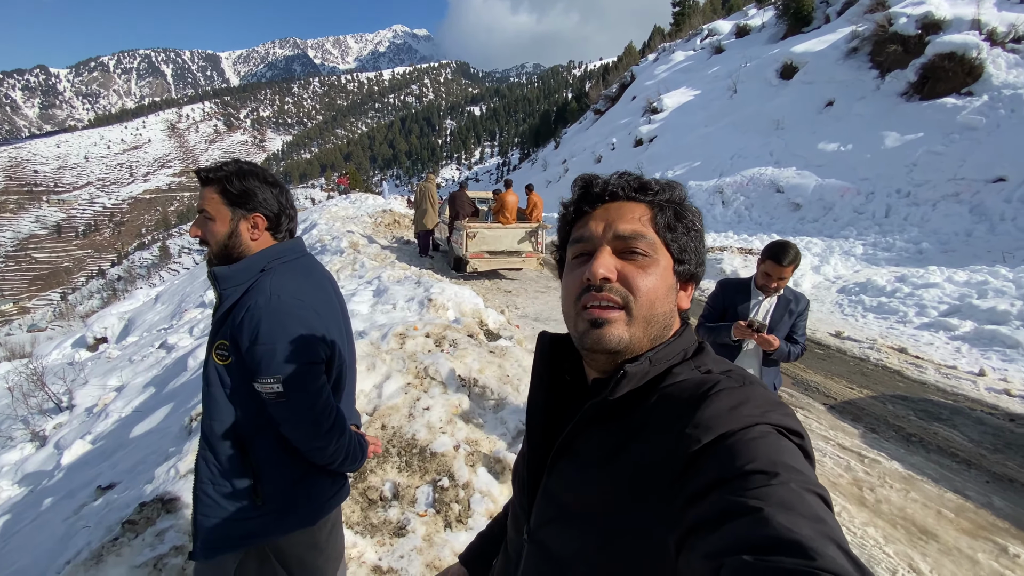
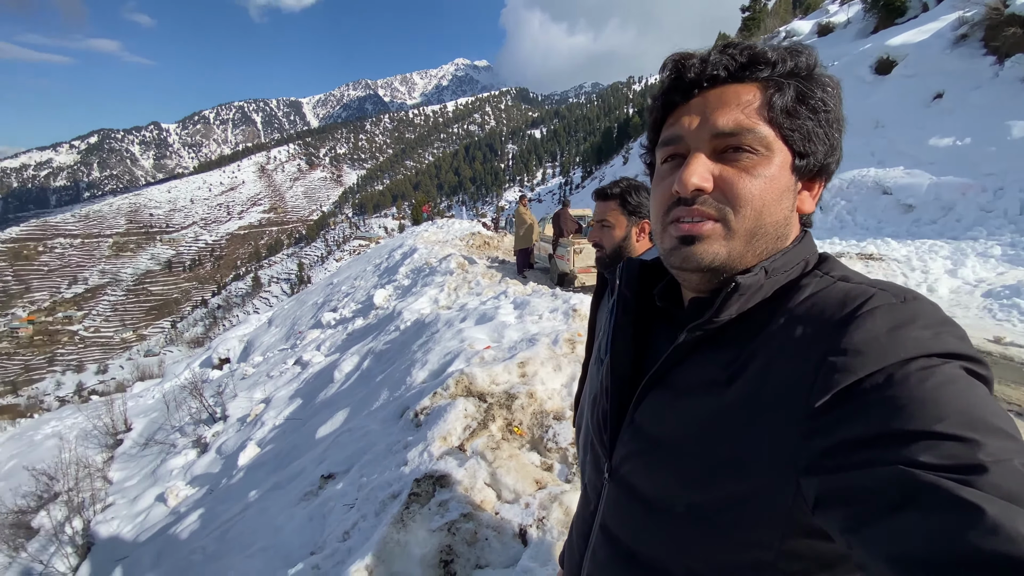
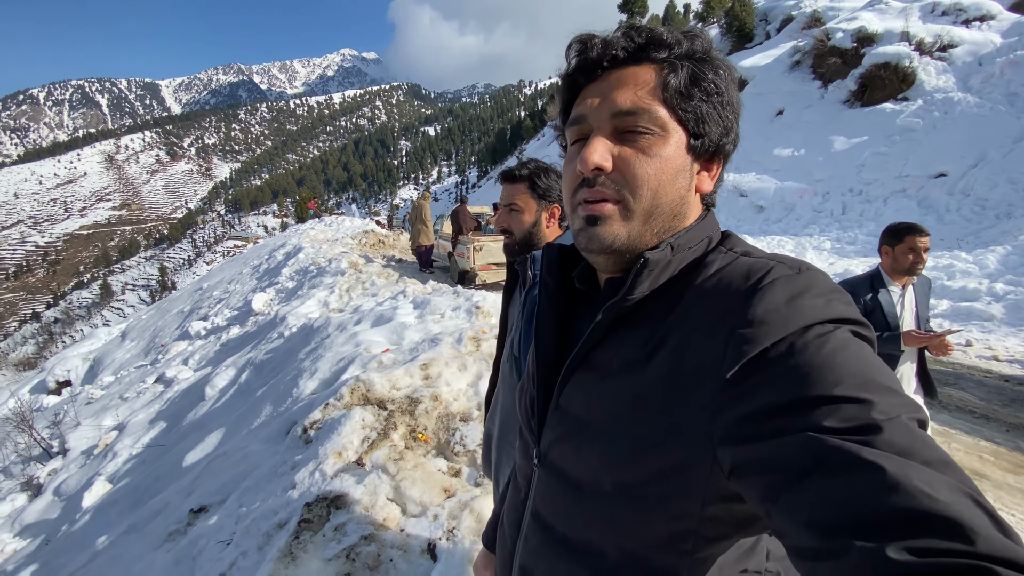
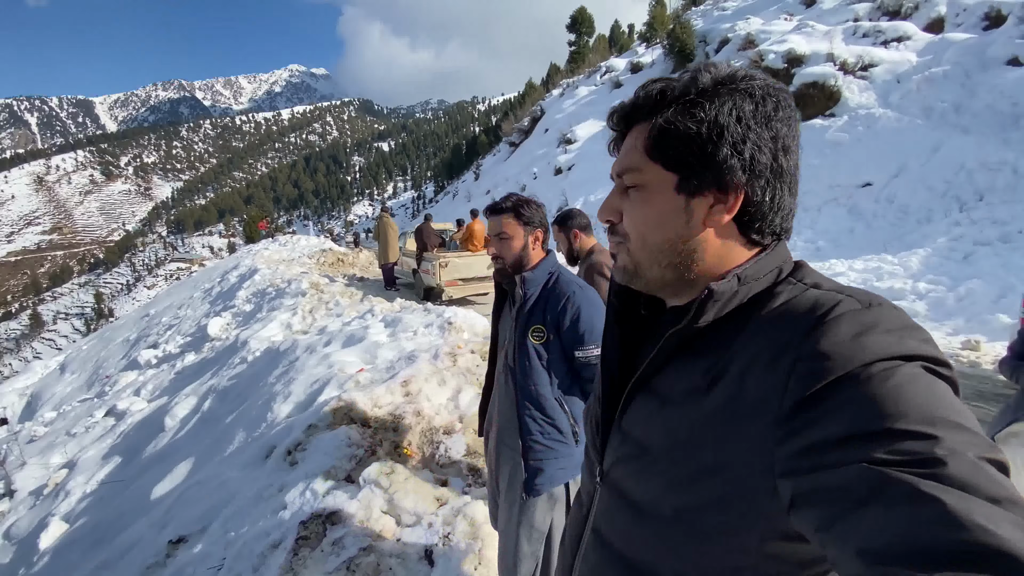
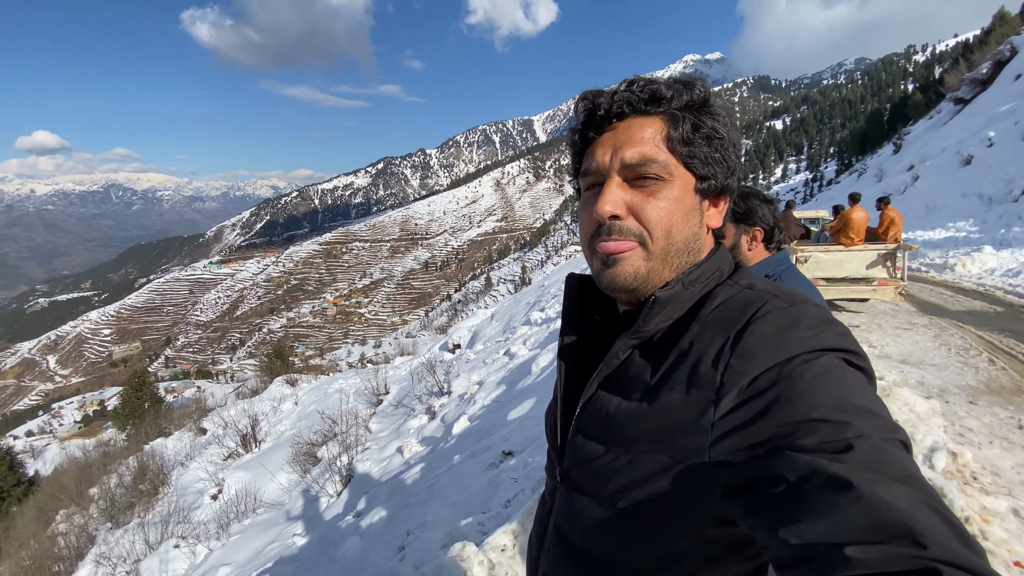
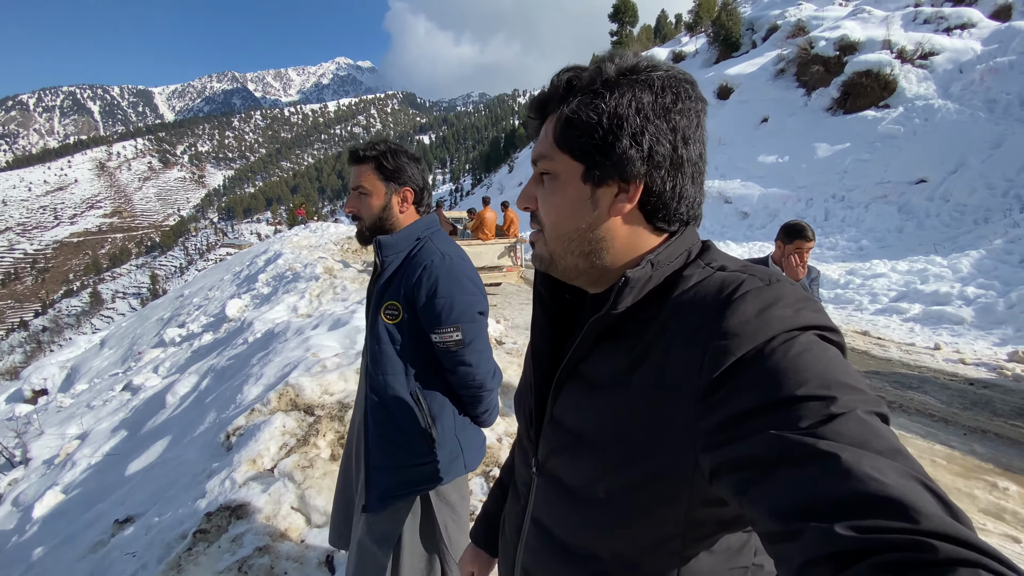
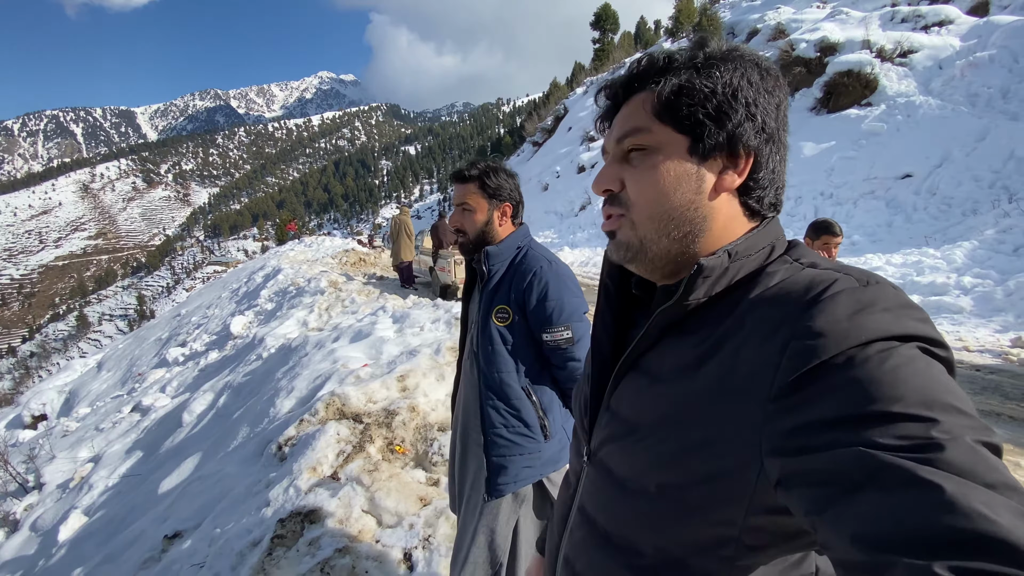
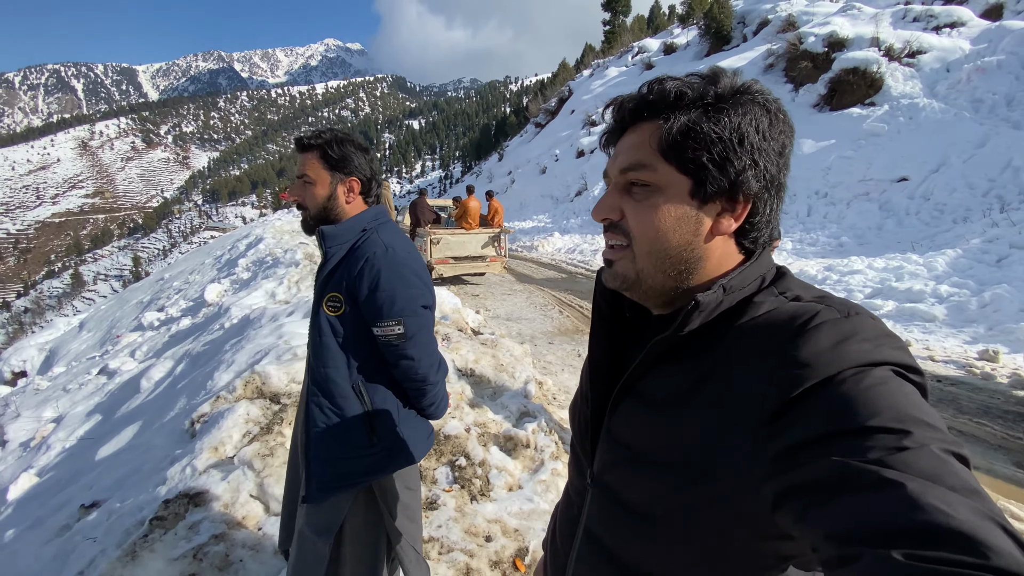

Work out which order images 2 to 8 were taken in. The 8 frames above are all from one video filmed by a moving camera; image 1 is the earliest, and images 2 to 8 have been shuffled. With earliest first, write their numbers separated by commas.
8, 6, 7, 3, 2, 5, 4
